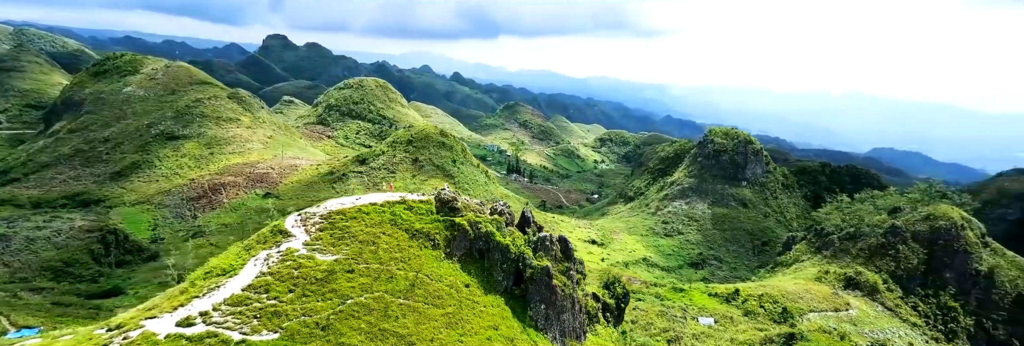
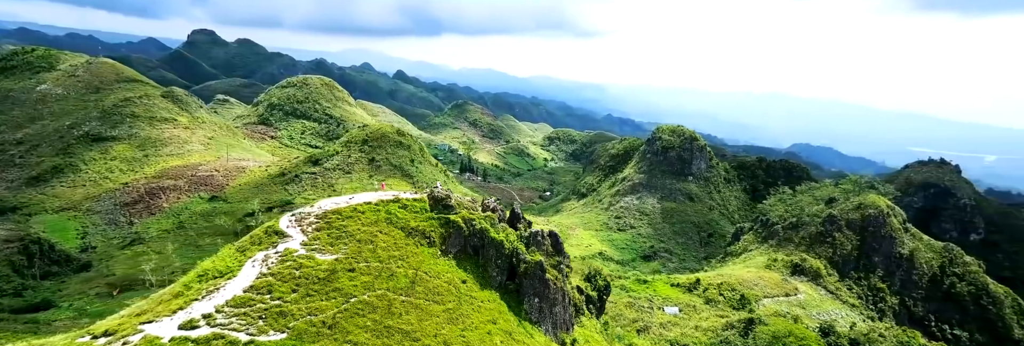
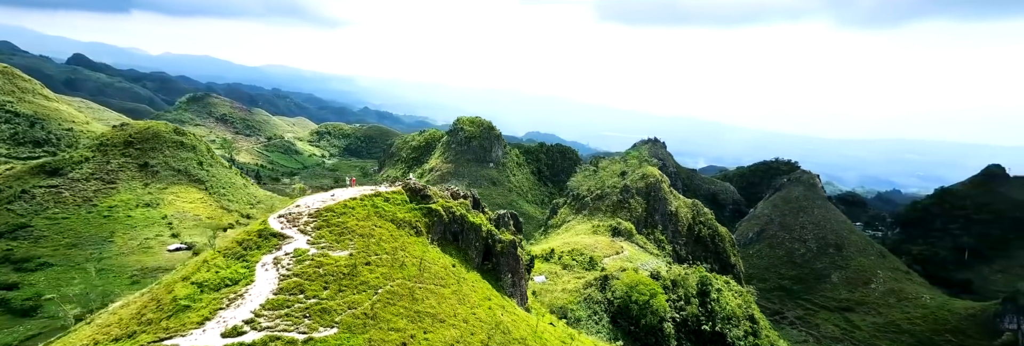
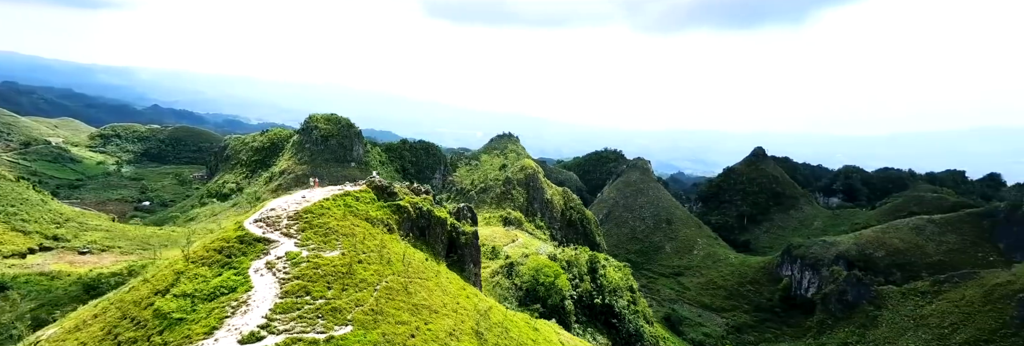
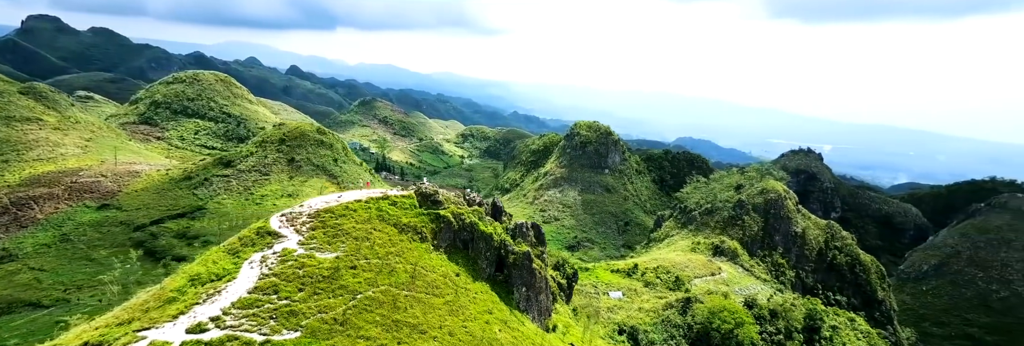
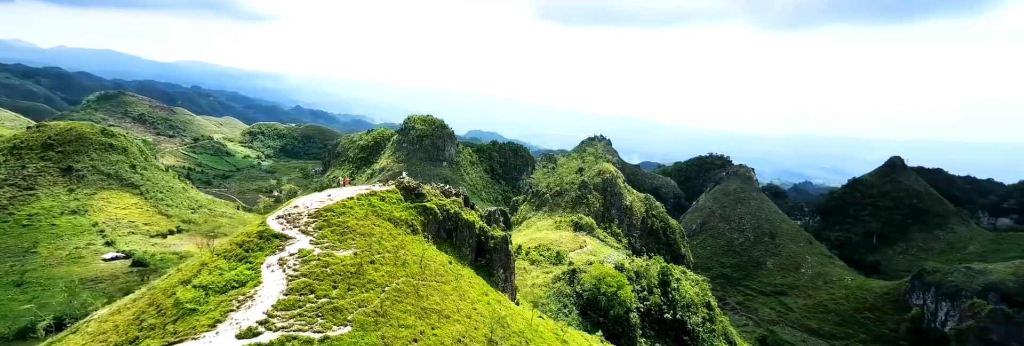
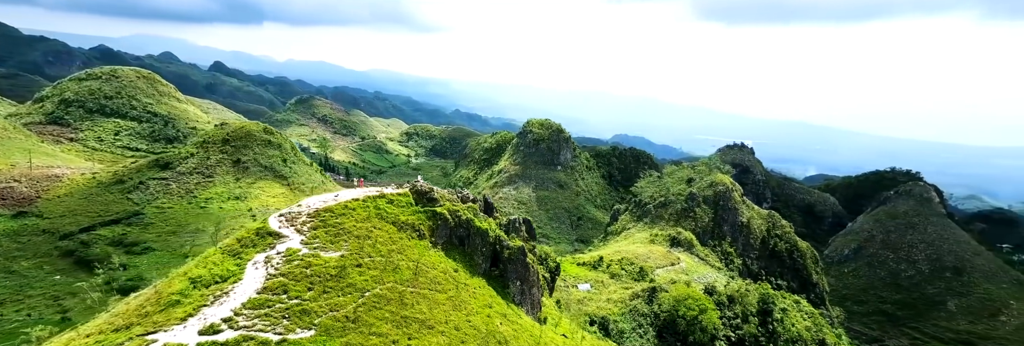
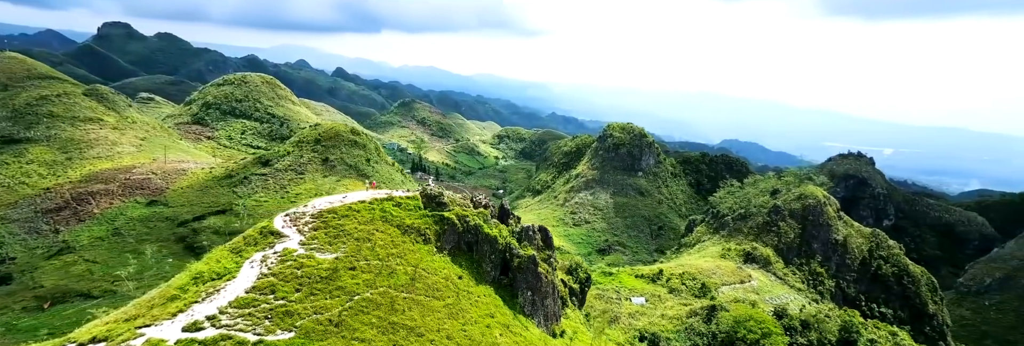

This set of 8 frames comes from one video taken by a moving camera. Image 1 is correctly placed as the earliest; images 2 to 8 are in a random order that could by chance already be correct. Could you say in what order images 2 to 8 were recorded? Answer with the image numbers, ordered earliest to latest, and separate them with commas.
2, 8, 5, 7, 3, 6, 4
